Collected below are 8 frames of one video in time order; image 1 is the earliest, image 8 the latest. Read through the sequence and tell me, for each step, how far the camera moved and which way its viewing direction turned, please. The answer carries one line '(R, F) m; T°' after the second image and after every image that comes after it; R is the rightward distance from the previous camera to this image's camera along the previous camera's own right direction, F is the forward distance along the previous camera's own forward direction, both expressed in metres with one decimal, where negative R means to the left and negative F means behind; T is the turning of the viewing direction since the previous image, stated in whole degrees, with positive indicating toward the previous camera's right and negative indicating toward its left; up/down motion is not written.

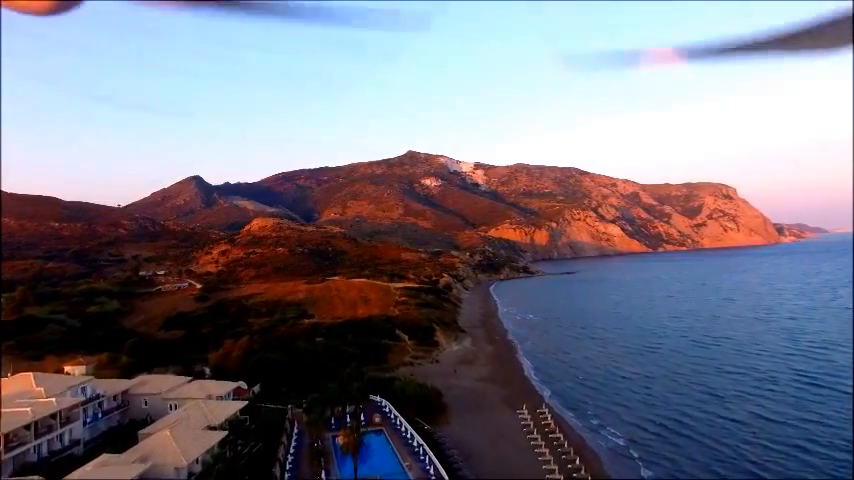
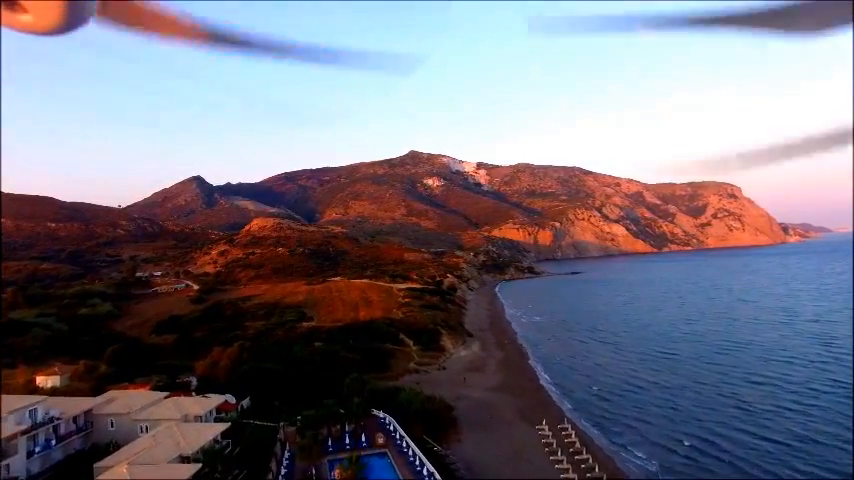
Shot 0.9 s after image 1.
(-0.2, +2.4) m; 0°
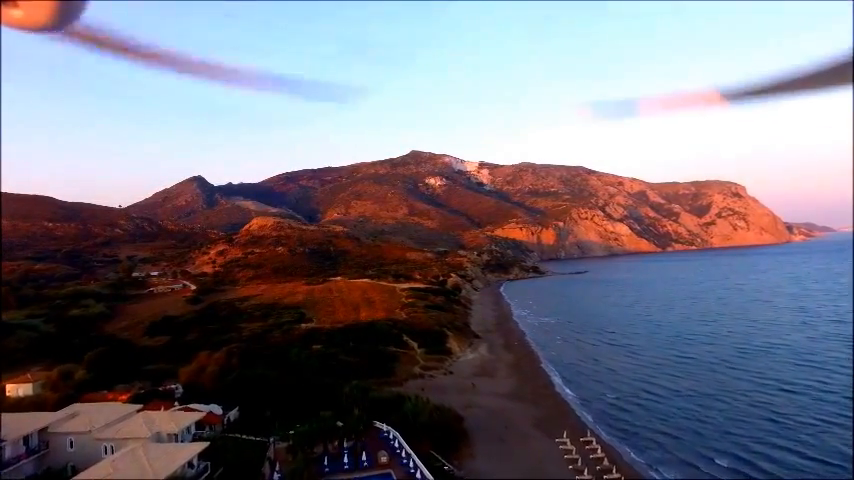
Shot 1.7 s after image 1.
(-0.2, +2.1) m; 0°
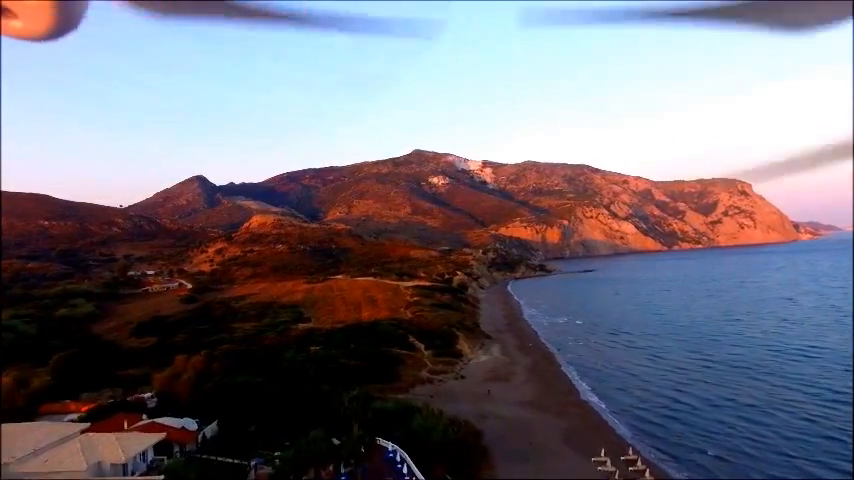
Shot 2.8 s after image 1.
(-0.3, +2.9) m; 0°
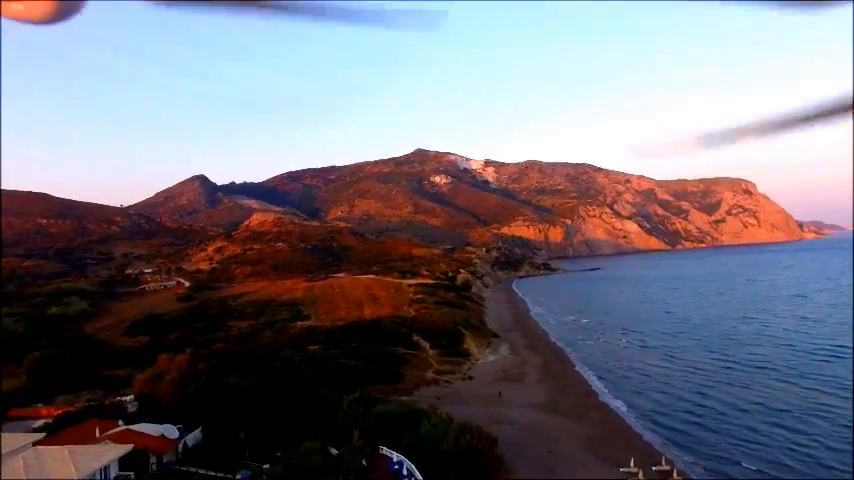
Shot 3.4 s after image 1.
(-0.2, +1.7) m; 0°
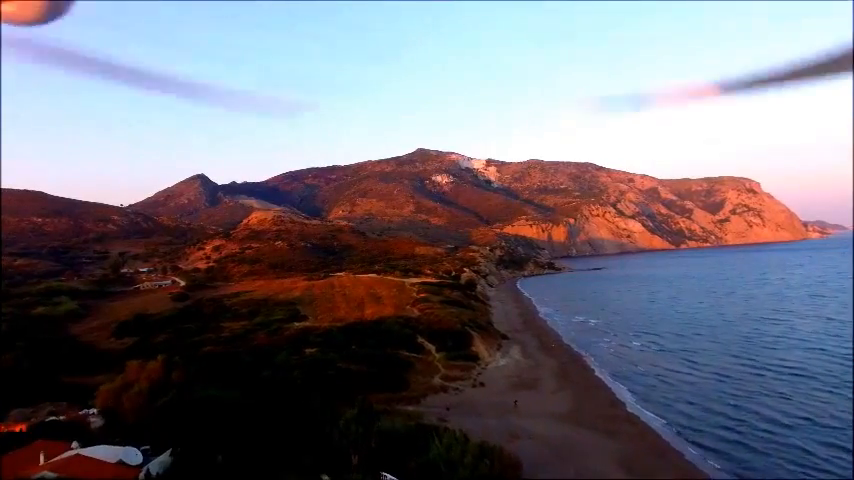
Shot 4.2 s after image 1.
(-0.2, +2.3) m; 0°
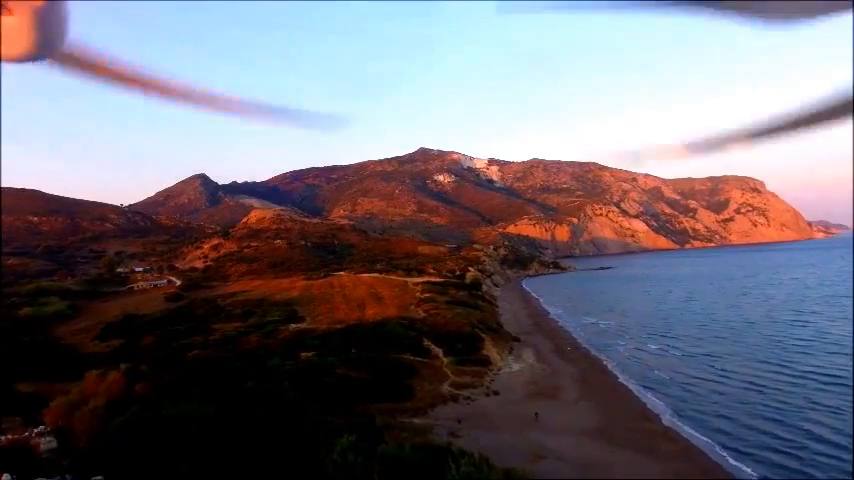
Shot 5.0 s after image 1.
(-0.2, +2.3) m; 0°
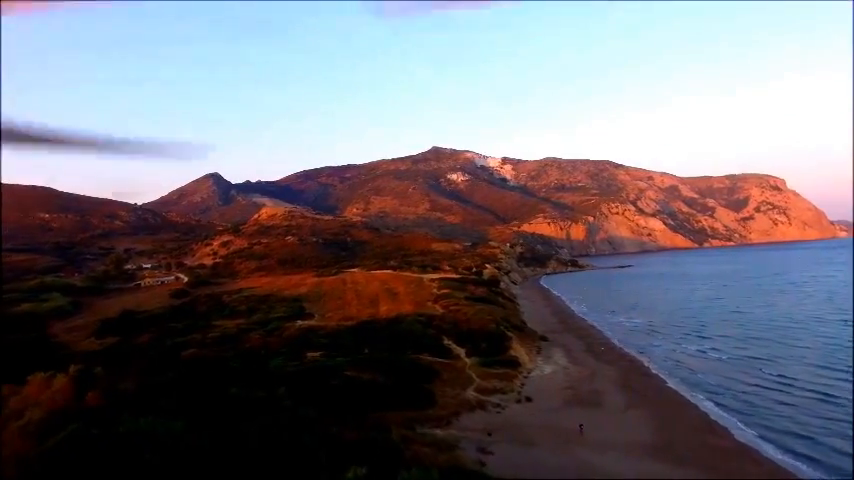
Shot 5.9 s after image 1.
(-0.3, +2.7) m; -1°
